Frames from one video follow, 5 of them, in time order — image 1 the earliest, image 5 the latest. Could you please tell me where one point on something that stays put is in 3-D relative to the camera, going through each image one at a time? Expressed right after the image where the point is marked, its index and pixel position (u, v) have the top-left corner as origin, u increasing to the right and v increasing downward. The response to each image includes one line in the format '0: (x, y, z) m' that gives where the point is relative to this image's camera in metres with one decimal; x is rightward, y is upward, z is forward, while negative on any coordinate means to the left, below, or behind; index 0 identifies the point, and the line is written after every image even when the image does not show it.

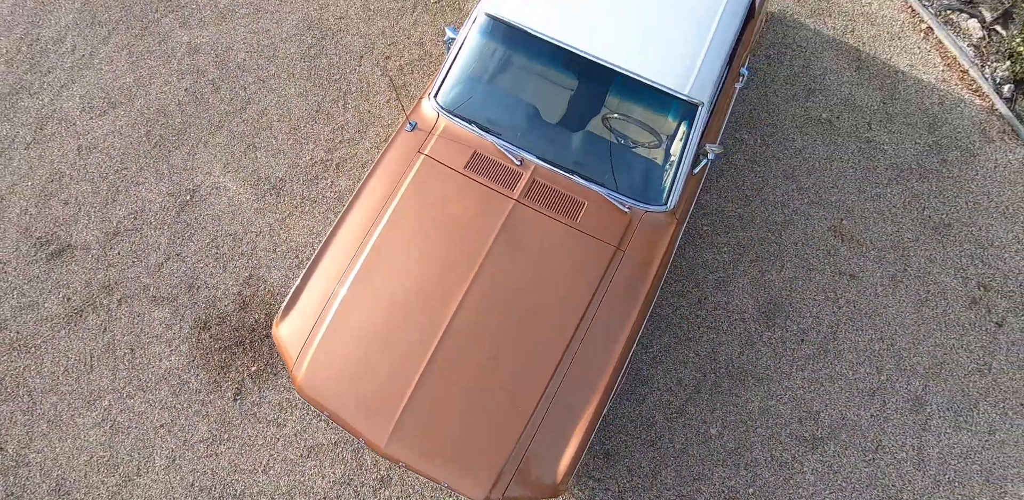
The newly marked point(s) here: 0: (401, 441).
0: (-0.6, -1.1, +3.8) m
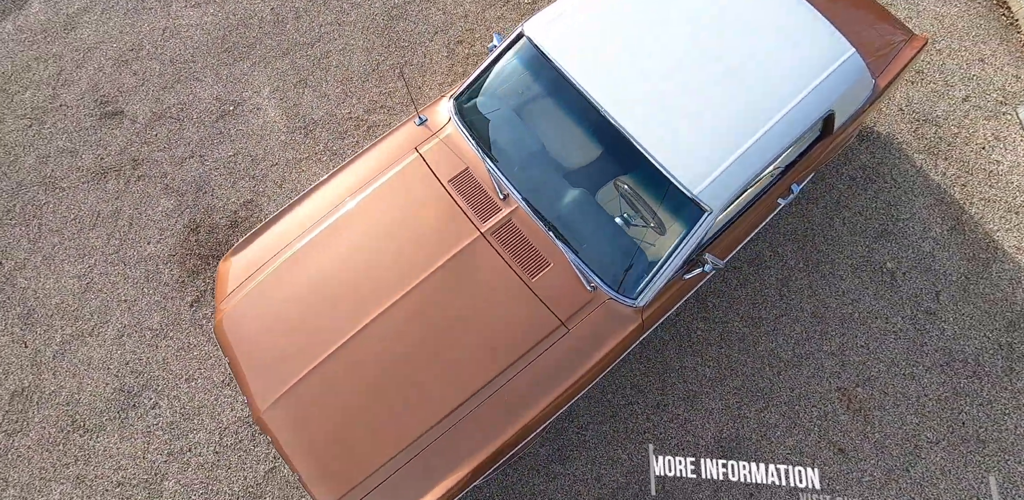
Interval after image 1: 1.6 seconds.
0: (-1.3, -0.9, +3.8) m
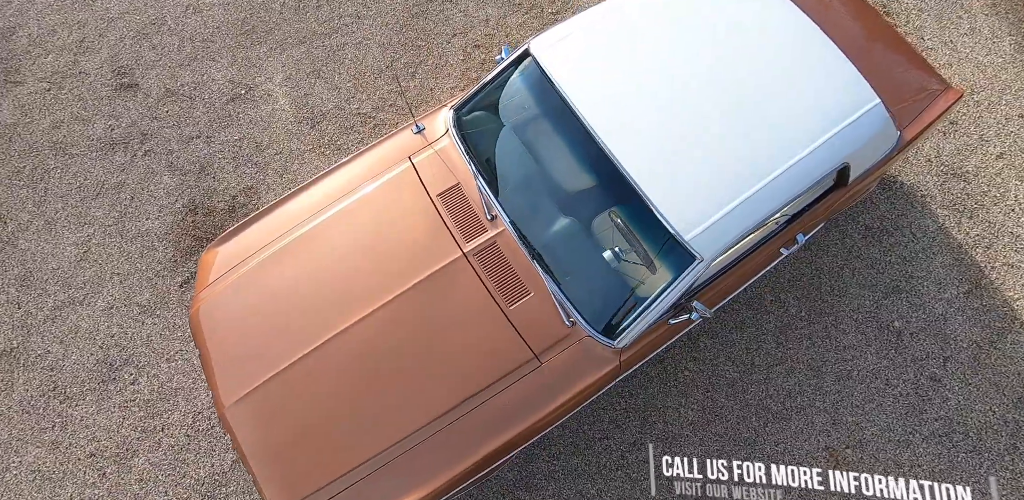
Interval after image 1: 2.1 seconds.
0: (-1.5, -0.9, +3.7) m
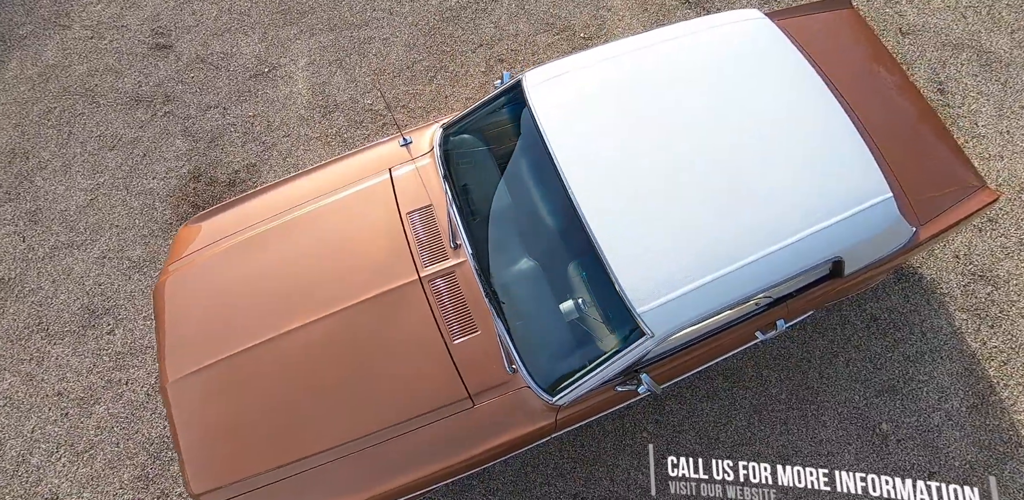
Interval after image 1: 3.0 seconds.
0: (-1.9, -0.8, +3.7) m
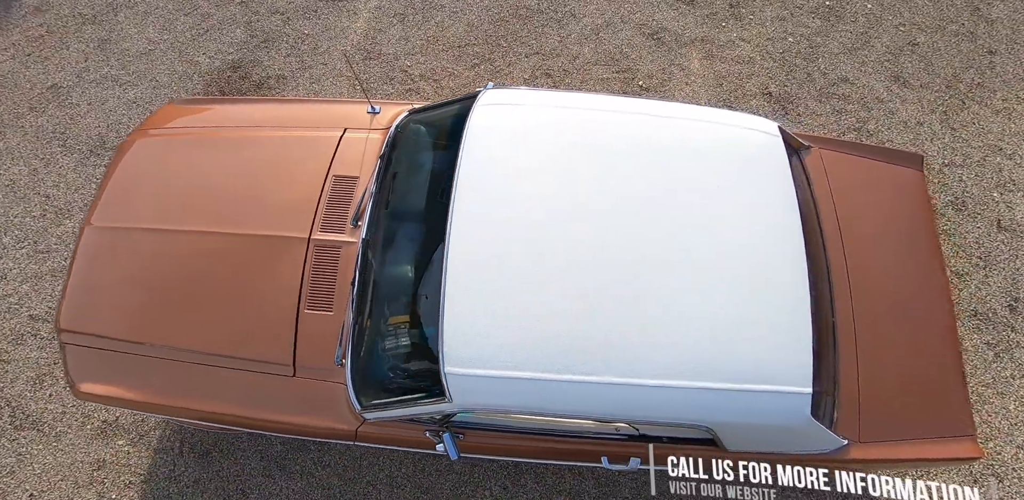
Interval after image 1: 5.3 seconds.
0: (-2.6, +0.1, +4.0) m
